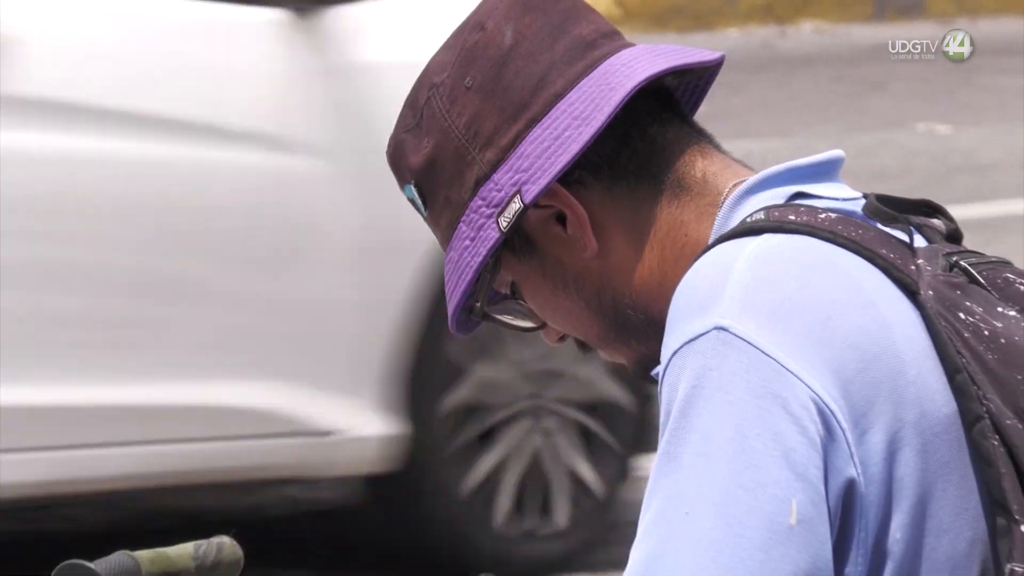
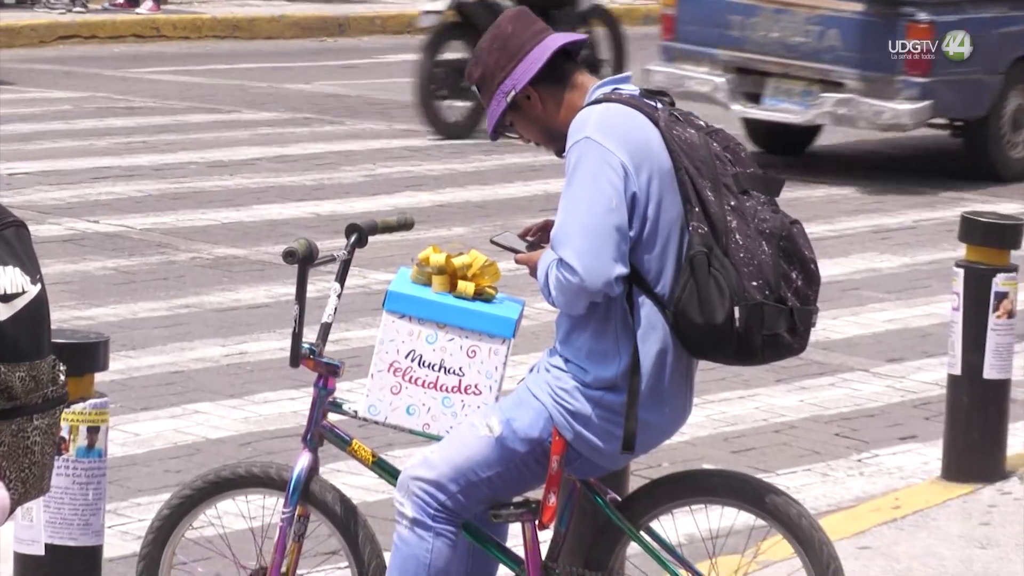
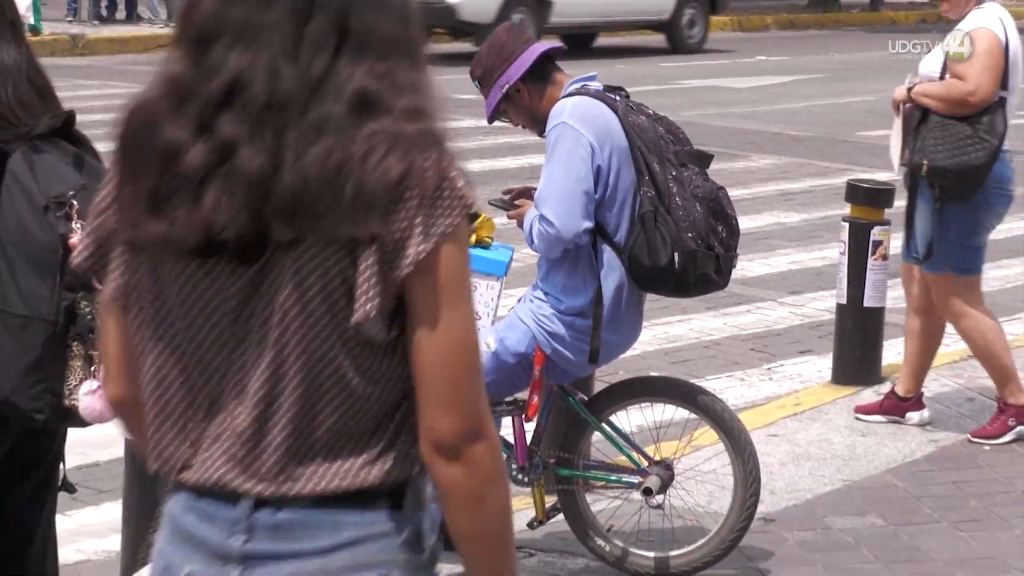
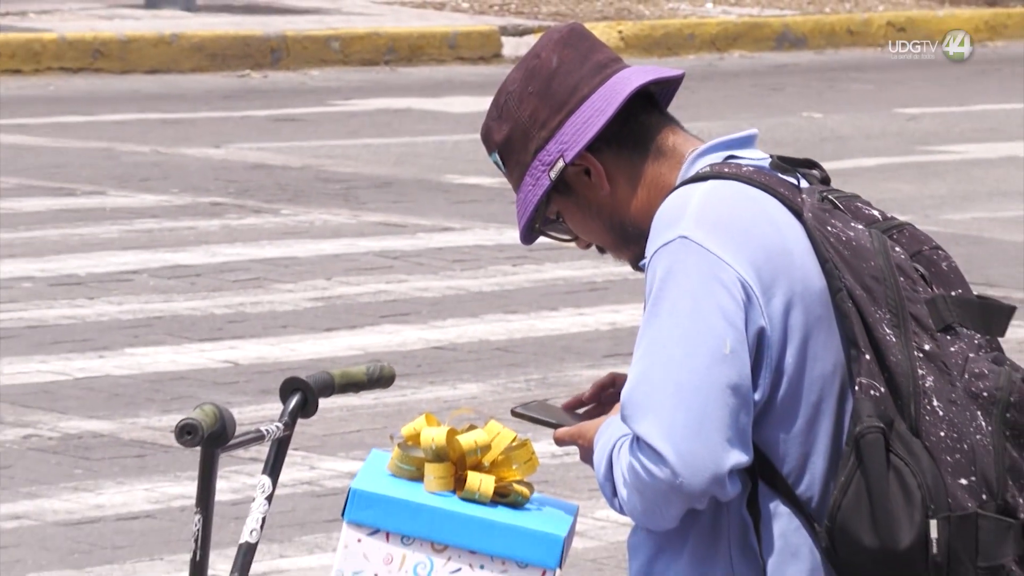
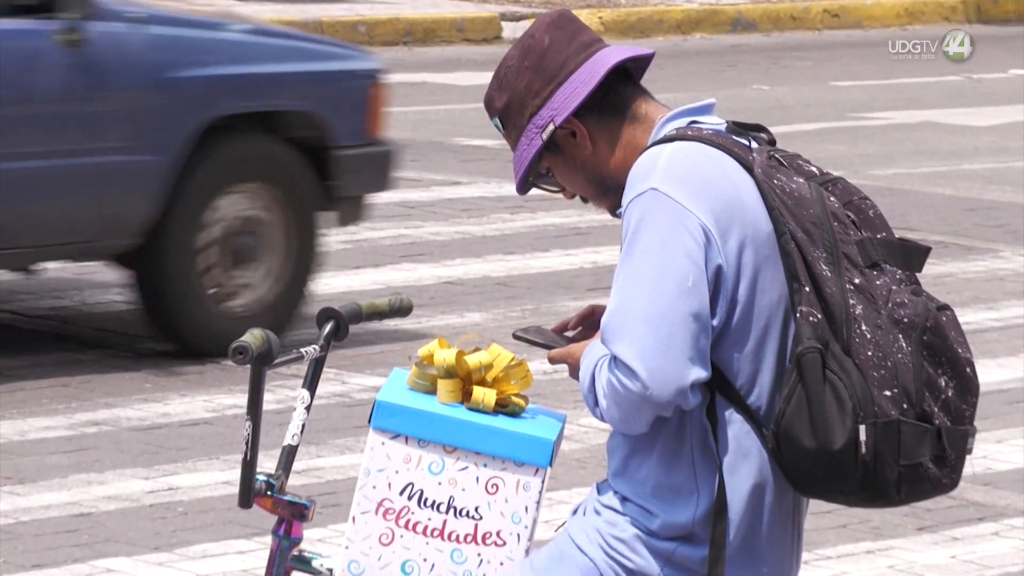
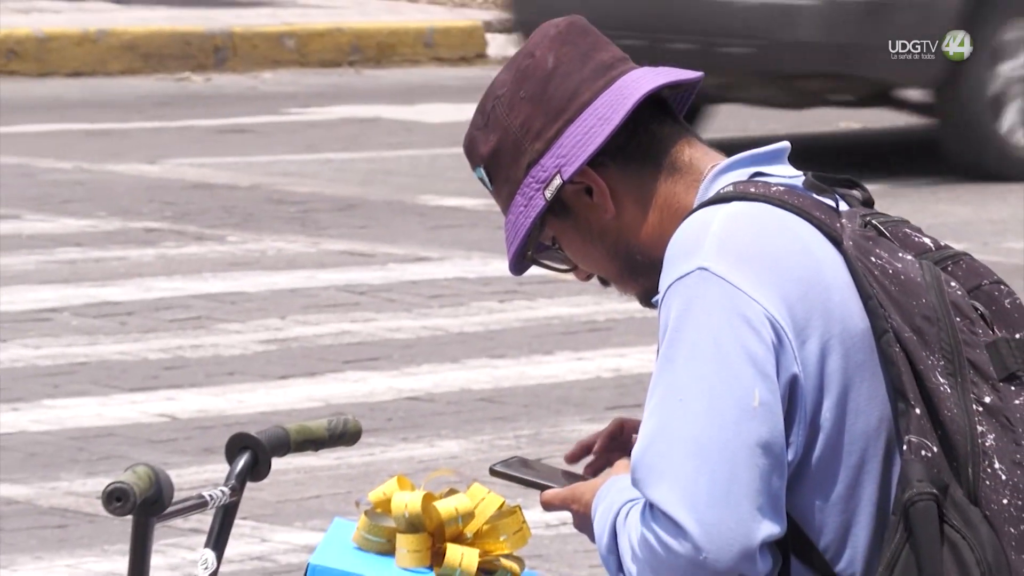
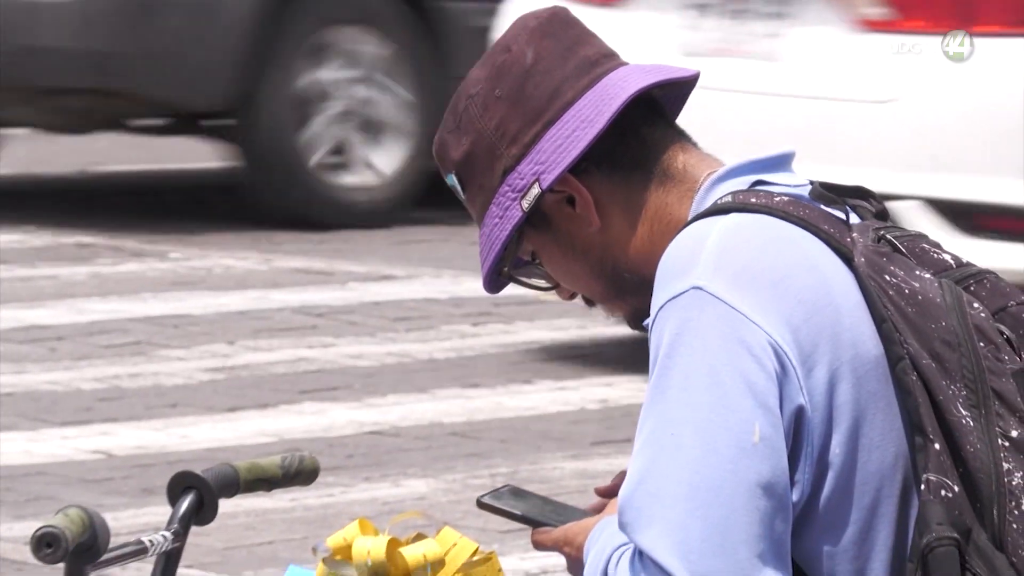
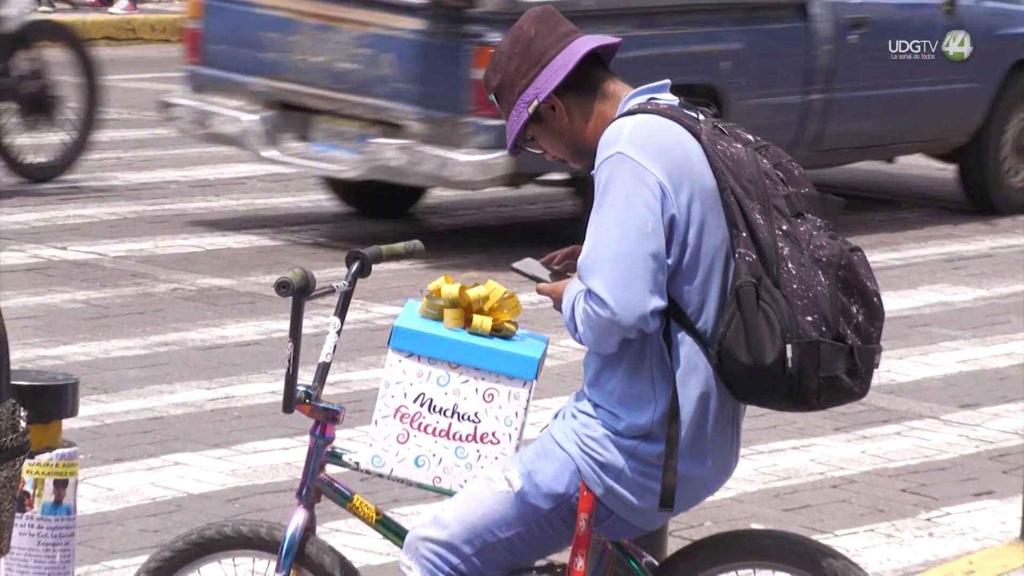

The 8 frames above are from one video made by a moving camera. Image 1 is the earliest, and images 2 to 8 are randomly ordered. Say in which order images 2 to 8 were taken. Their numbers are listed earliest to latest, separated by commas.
7, 6, 4, 5, 8, 2, 3
